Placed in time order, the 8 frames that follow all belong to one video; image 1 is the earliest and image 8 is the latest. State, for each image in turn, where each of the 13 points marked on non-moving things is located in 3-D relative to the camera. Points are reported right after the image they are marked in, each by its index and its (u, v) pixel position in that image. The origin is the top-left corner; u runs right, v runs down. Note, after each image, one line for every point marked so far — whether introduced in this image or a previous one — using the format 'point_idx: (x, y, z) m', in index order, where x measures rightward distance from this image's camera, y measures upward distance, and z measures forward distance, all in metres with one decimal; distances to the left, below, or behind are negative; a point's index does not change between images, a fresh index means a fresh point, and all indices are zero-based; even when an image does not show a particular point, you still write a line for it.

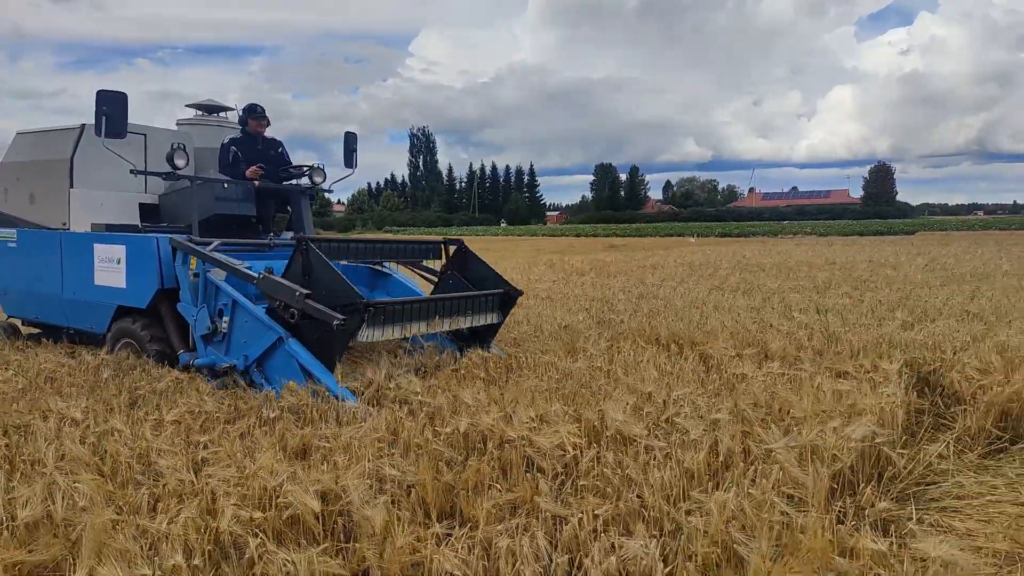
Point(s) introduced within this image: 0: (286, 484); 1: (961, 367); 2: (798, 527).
0: (-0.8, -0.6, +2.4) m
1: (+2.9, -0.5, +4.6) m
2: (+0.9, -0.7, +2.2) m
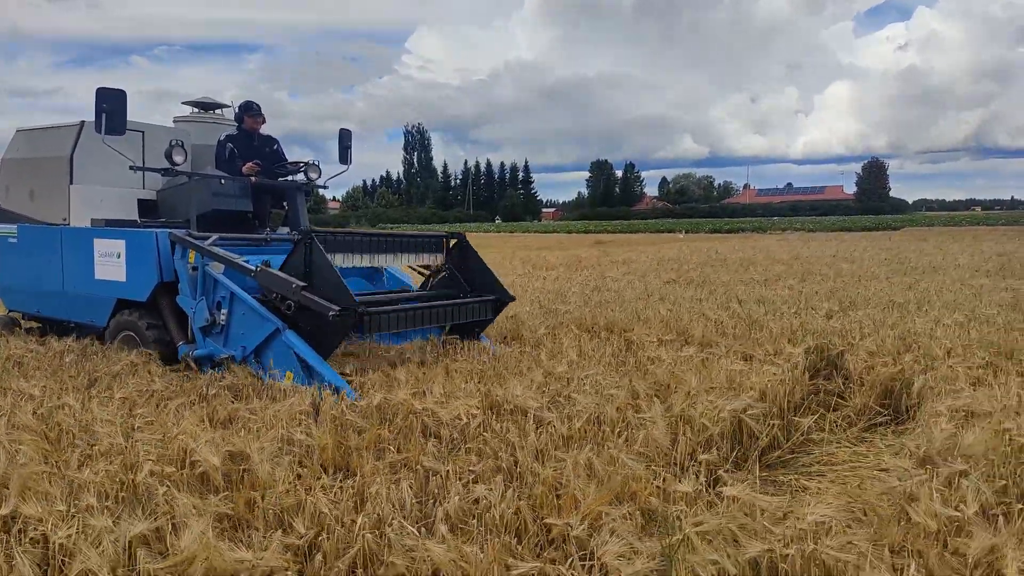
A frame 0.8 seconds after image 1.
0: (-1.2, -0.6, +2.8) m
1: (+2.4, -0.4, +5.0) m
2: (+0.4, -0.7, +2.6) m
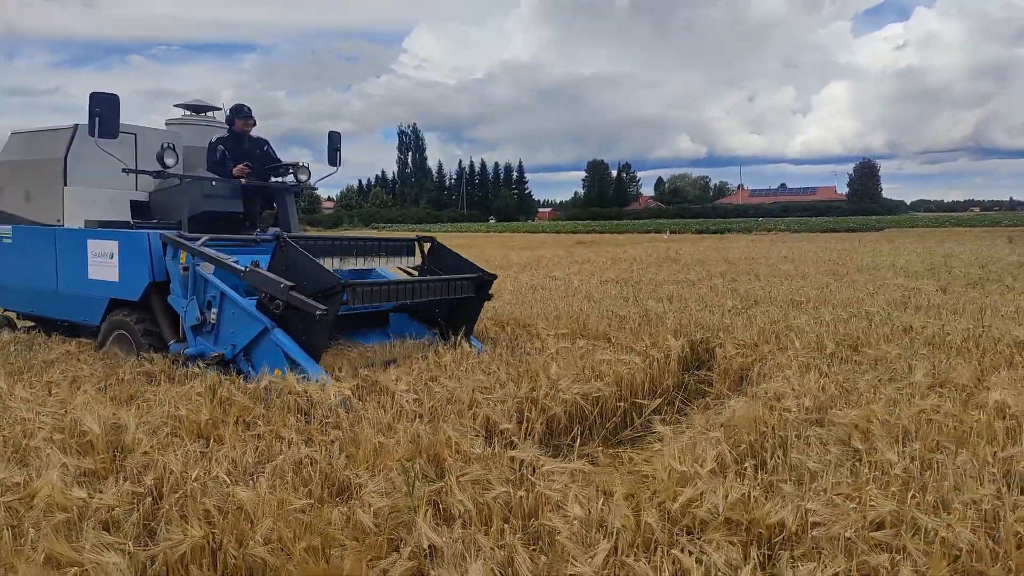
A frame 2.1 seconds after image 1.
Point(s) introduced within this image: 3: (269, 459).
0: (-1.9, -0.6, +3.4) m
1: (+1.7, -0.4, +5.6) m
2: (-0.3, -0.6, +3.1) m
3: (-1.0, -0.7, +3.0) m
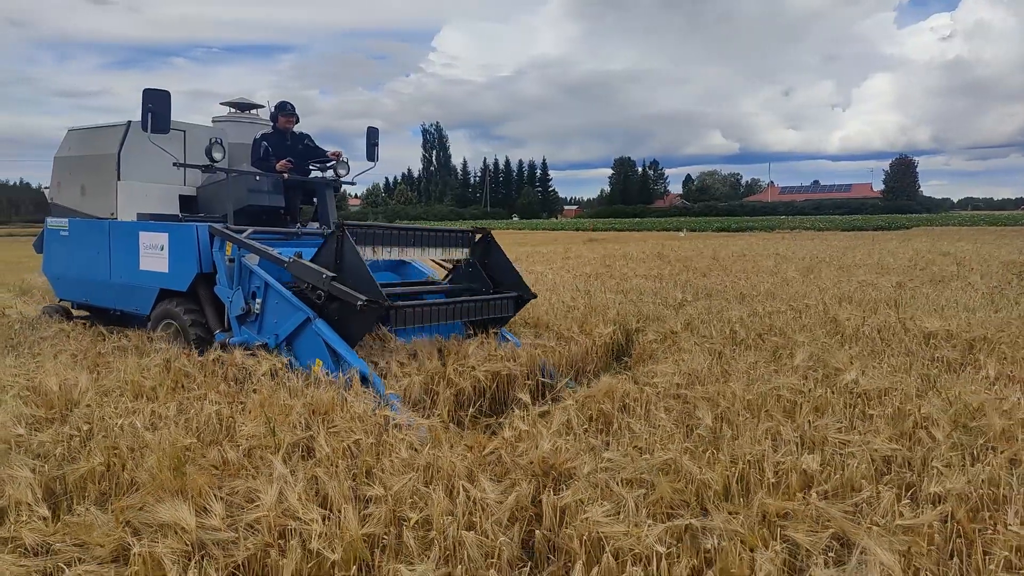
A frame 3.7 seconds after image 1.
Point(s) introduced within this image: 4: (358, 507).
0: (-2.5, -0.5, +4.0) m
1: (+1.2, -0.4, +6.0) m
2: (-0.9, -0.6, +3.7) m
3: (-1.5, -0.6, +3.5) m
4: (-0.5, -0.7, +2.3) m
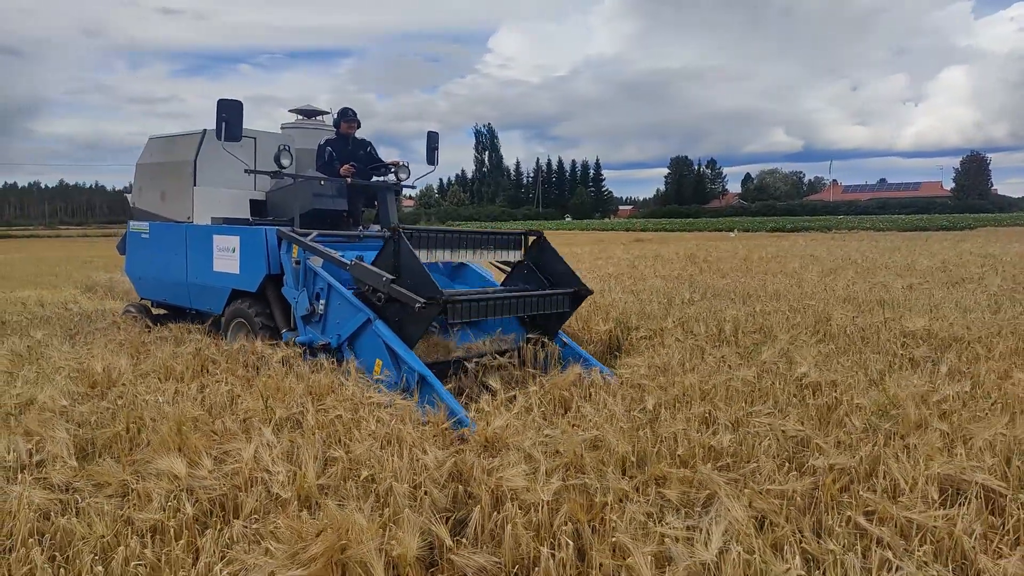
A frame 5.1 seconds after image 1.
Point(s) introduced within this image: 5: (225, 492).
0: (-2.6, -0.5, +4.6) m
1: (+1.2, -0.3, +6.4) m
2: (-1.0, -0.5, +4.2) m
3: (-1.7, -0.6, +4.1) m
4: (-0.7, -0.7, +2.9) m
5: (-1.0, -0.7, +2.5) m
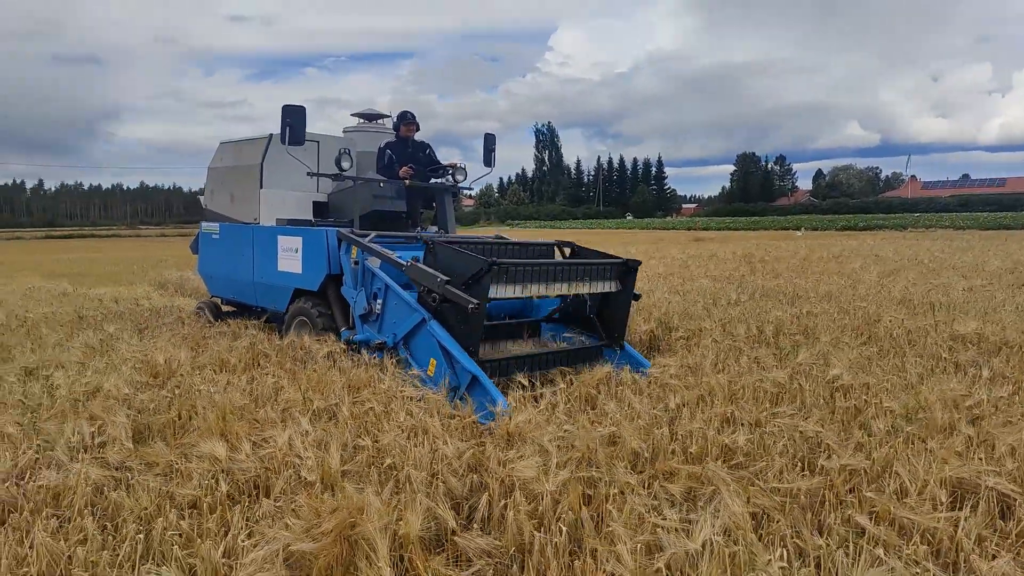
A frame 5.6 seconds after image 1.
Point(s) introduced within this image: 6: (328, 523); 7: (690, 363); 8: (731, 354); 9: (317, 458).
0: (-2.4, -0.4, +5.0) m
1: (+1.6, -0.4, +6.4) m
2: (-0.8, -0.5, +4.4) m
3: (-1.5, -0.6, +4.4) m
4: (-0.7, -0.7, +3.1) m
5: (-0.9, -0.7, +2.8) m
6: (-0.5, -0.7, +2.2) m
7: (+1.2, -0.5, +5.0) m
8: (+1.6, -0.5, +5.3) m
9: (-0.8, -0.7, +2.9) m
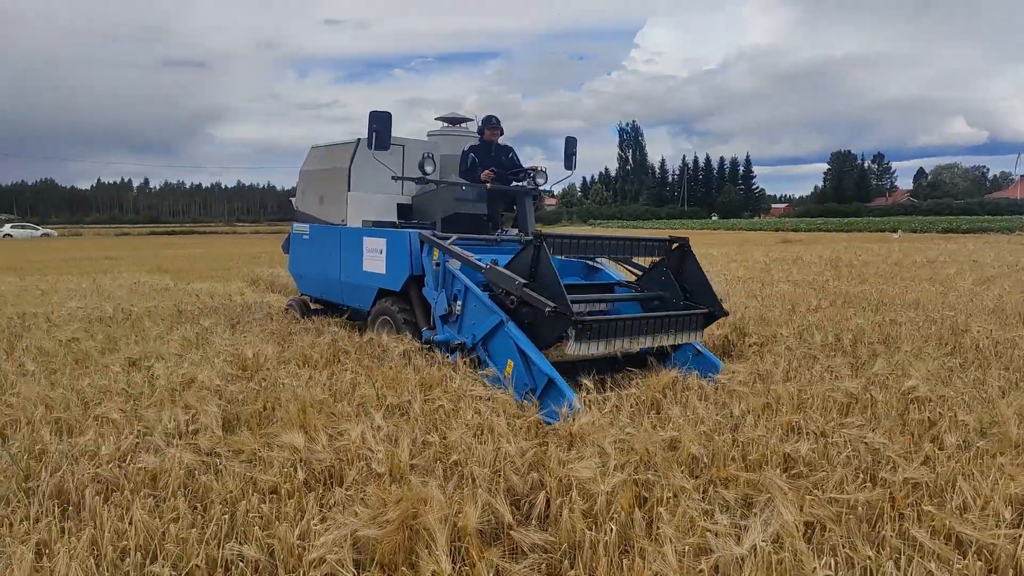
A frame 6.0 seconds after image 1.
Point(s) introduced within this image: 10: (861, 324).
0: (-1.9, -0.4, +5.3) m
1: (+2.2, -0.4, +6.3) m
2: (-0.4, -0.6, +4.6) m
3: (-1.1, -0.6, +4.7) m
4: (-0.4, -0.7, +3.2) m
5: (-0.7, -0.7, +3.0) m
6: (-0.4, -0.7, +2.4) m
7: (+1.6, -0.5, +4.9) m
8: (+2.1, -0.5, +5.3) m
9: (-0.5, -0.7, +3.1) m
10: (+3.1, -0.3, +6.7) m
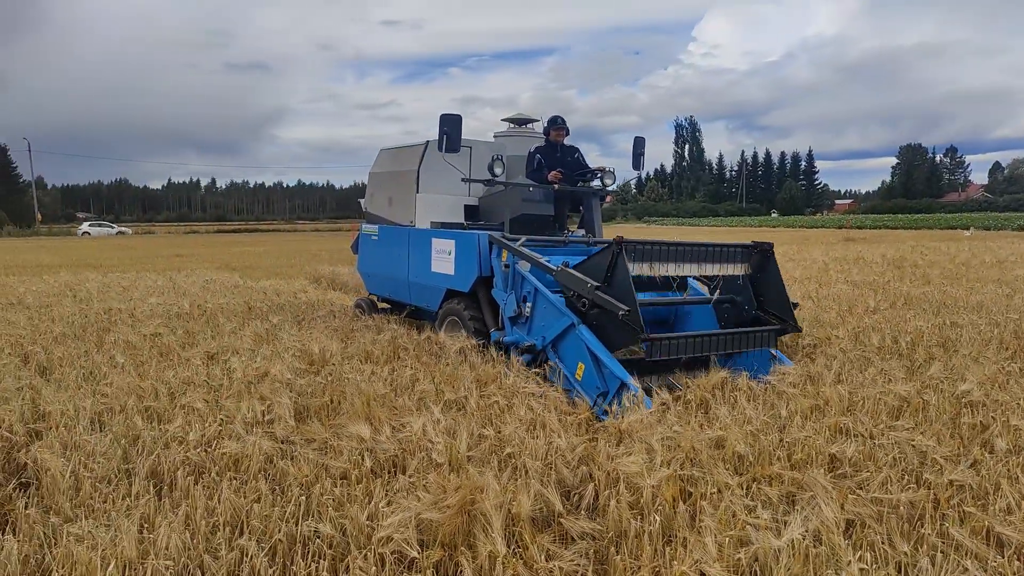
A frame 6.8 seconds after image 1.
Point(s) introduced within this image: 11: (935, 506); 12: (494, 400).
0: (-1.5, -0.4, +5.6) m
1: (+2.6, -0.4, +6.3) m
2: (-0.1, -0.6, +4.8) m
3: (-0.8, -0.6, +4.9) m
4: (-0.2, -0.7, +3.4) m
5: (-0.5, -0.7, +3.2) m
6: (-0.2, -0.7, +2.6) m
7: (+2.0, -0.6, +5.0) m
8: (+2.5, -0.5, +5.3) m
9: (-0.3, -0.7, +3.3) m
10: (+3.6, -0.3, +6.6) m
11: (+1.6, -0.8, +2.8) m
12: (-0.1, -0.6, +4.2) m
